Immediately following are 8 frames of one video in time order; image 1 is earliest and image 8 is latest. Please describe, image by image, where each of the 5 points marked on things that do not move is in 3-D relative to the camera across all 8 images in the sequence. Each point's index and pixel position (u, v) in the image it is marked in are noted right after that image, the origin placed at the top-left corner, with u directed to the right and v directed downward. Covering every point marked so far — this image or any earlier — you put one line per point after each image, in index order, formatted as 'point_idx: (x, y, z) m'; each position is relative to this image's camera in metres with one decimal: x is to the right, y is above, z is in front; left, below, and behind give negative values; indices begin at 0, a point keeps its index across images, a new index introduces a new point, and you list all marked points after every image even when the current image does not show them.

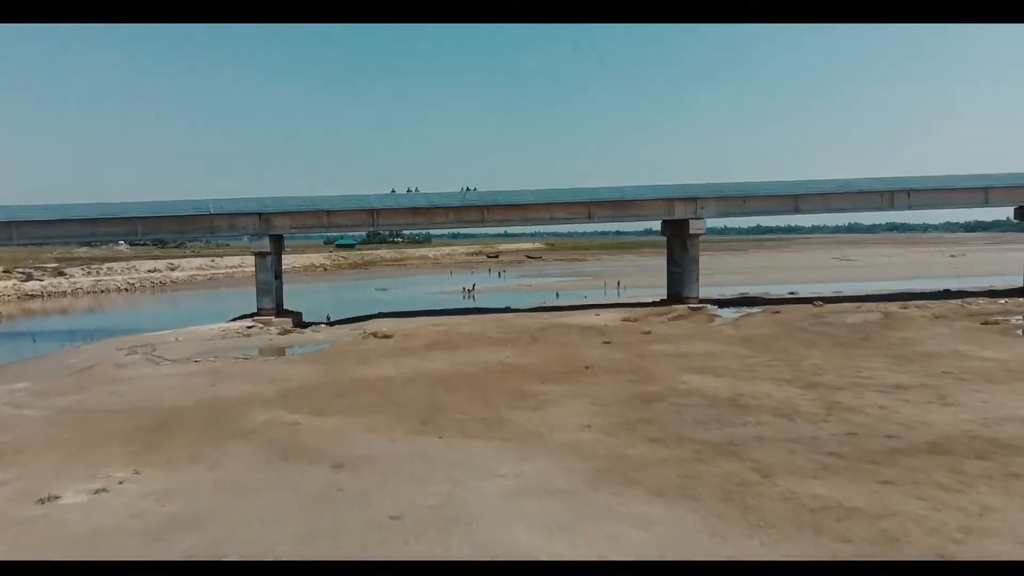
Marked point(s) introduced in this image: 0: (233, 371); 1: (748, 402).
0: (-6.6, -2.0, +18.2) m
1: (+4.3, -2.1, +13.9) m
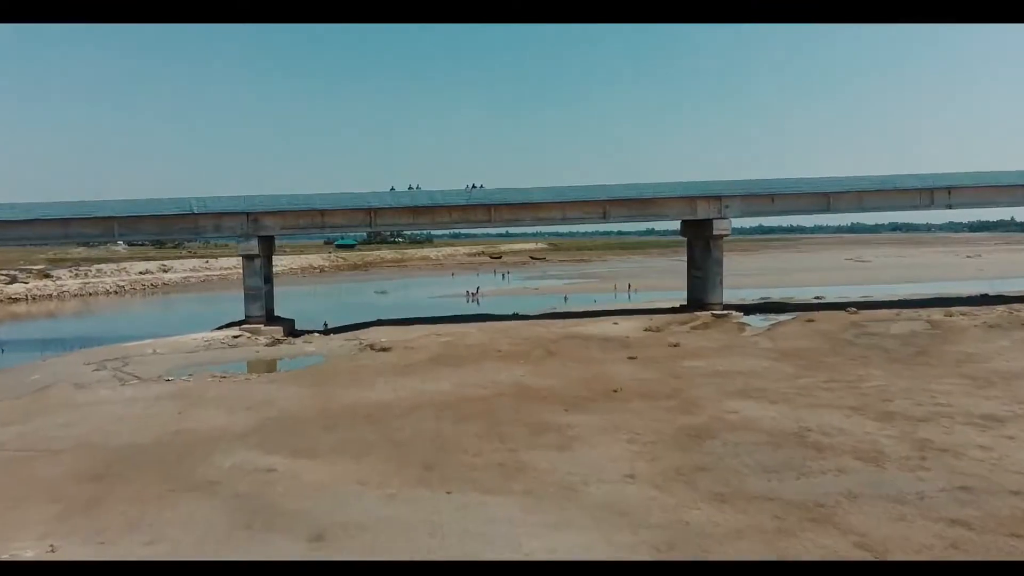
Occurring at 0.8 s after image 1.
0: (-6.3, -2.2, +15.8) m
1: (+4.6, -2.3, +11.5) m
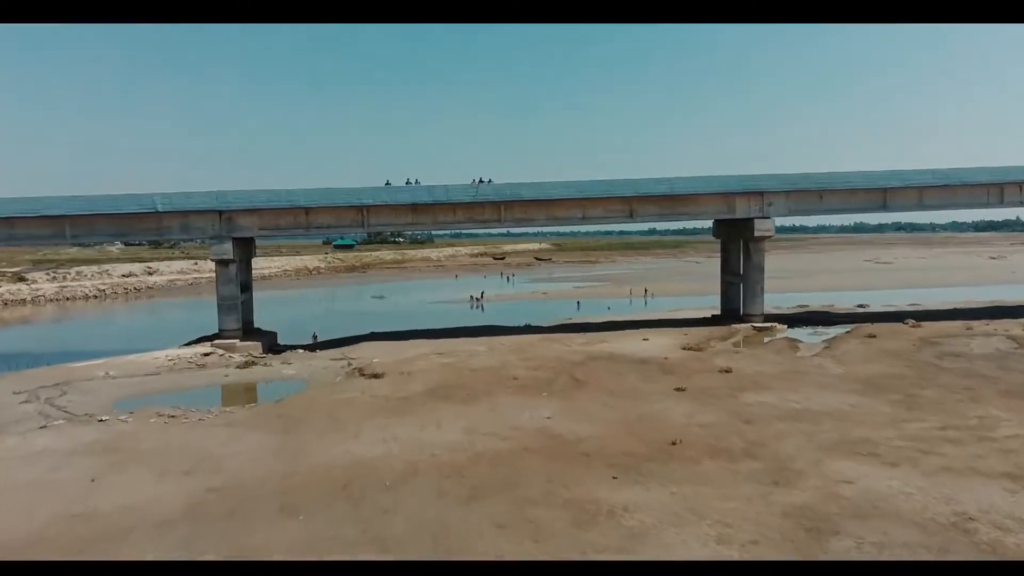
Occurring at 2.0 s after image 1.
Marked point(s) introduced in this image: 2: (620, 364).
0: (-5.9, -2.5, +12.2) m
1: (+5.0, -2.6, +7.9) m
2: (+2.6, -1.9, +18.5) m
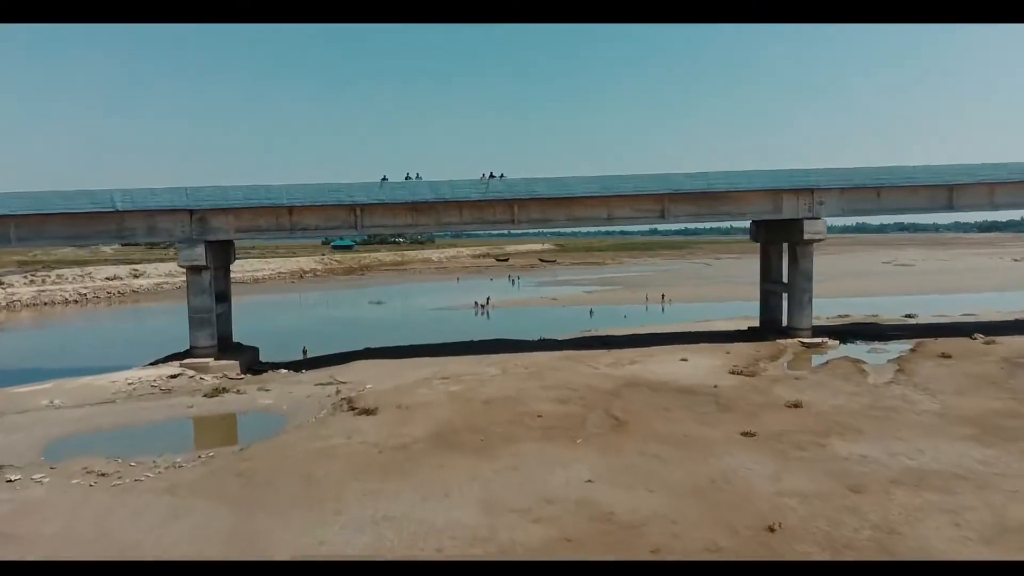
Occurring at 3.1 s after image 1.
0: (-5.5, -2.8, +9.0) m
1: (+5.4, -2.9, +4.7) m
2: (+3.0, -2.2, +15.3) m
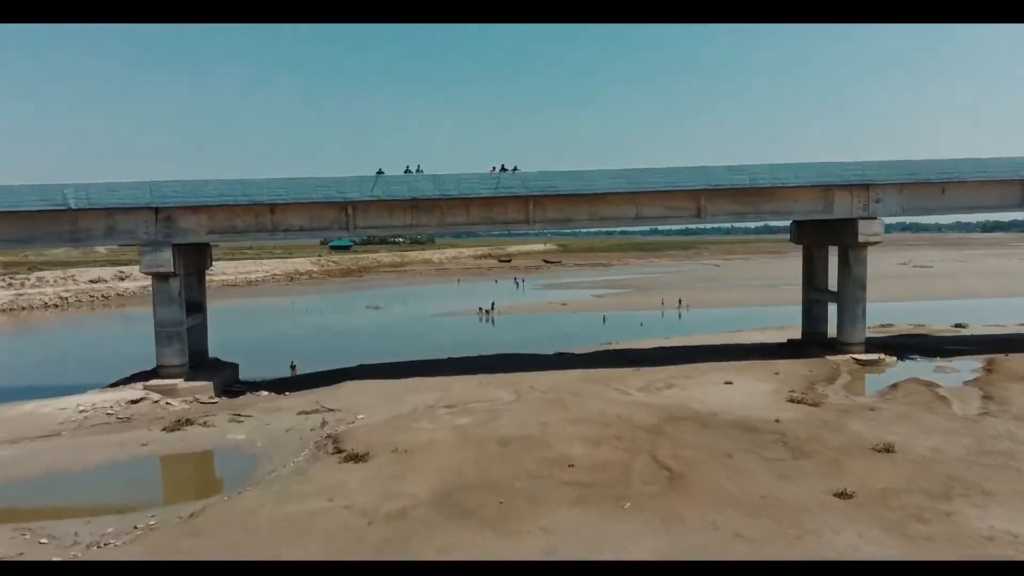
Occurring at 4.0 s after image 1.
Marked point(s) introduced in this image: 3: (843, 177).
0: (-5.1, -3.1, +6.3) m
1: (+5.8, -3.2, +1.9) m
2: (+3.4, -2.4, +12.6) m
3: (+8.2, +2.8, +19.2) m
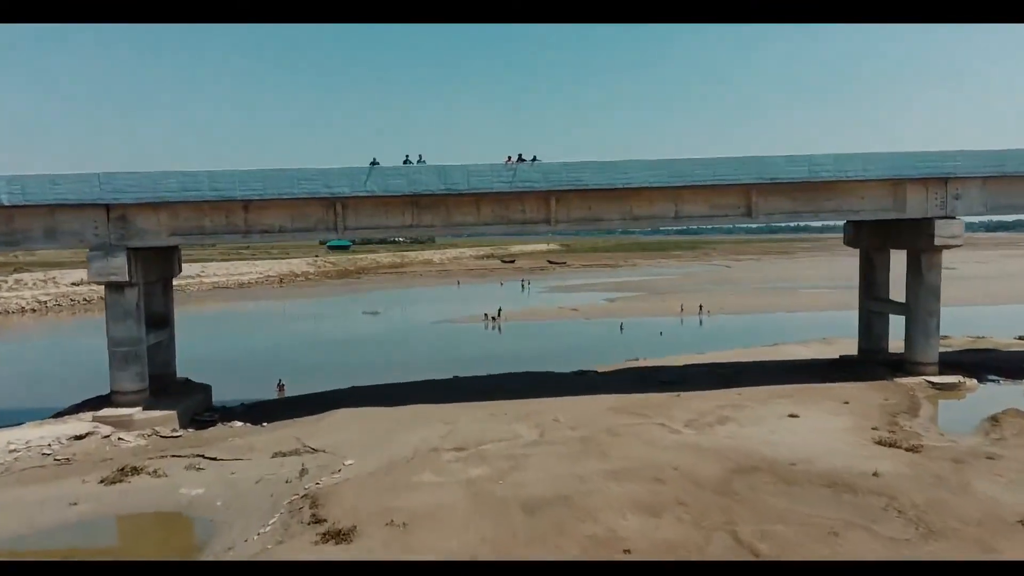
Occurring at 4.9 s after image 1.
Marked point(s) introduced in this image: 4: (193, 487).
0: (-4.8, -3.3, +3.4) m
1: (+6.1, -3.4, -0.9) m
2: (+3.8, -2.7, +9.7) m
3: (+8.6, +2.5, +16.3) m
4: (-4.8, -3.0, +11.6) m
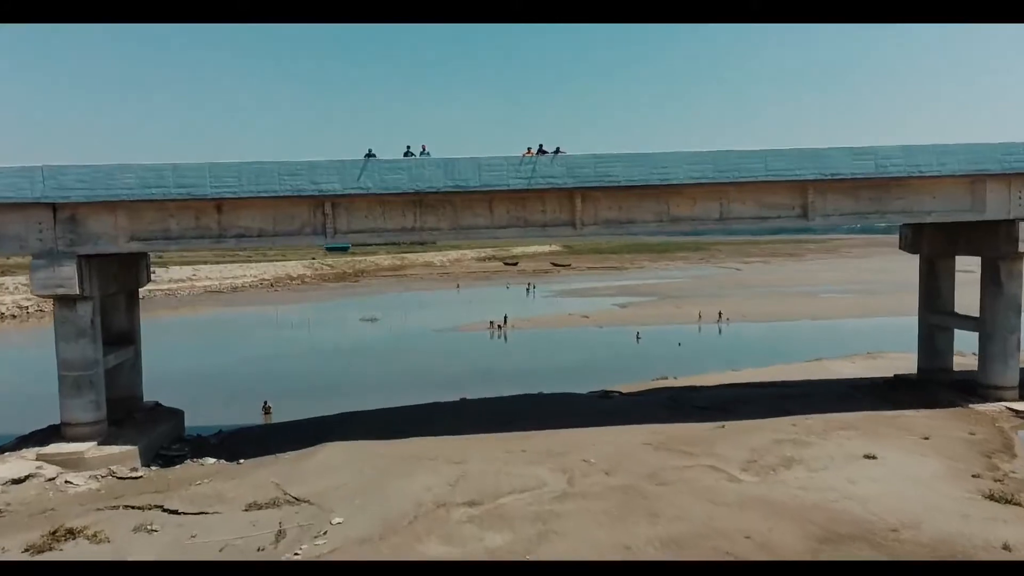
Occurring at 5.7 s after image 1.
0: (-4.4, -3.5, +1.1) m
1: (+6.5, -3.7, -3.2) m
2: (+4.1, -2.9, +7.4) m
3: (+9.0, +2.3, +14.1) m
4: (-4.5, -3.2, +9.3) m
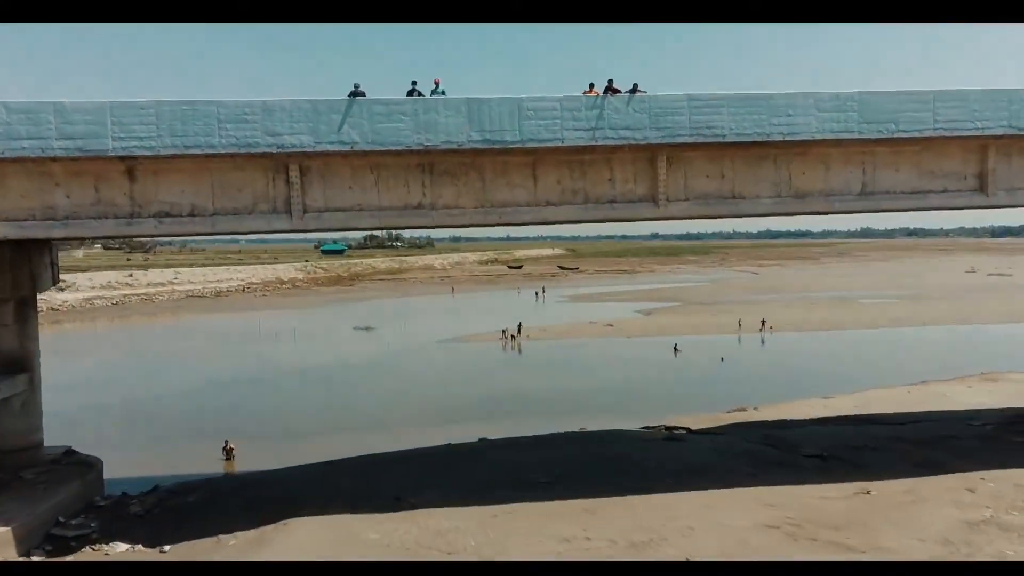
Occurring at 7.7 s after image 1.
0: (-3.7, -3.5, -3.2) m
1: (+7.2, -3.6, -7.5) m
2: (+4.8, -2.9, +3.1) m
3: (+9.6, +2.2, +9.8) m
4: (-3.8, -3.2, +4.9) m
